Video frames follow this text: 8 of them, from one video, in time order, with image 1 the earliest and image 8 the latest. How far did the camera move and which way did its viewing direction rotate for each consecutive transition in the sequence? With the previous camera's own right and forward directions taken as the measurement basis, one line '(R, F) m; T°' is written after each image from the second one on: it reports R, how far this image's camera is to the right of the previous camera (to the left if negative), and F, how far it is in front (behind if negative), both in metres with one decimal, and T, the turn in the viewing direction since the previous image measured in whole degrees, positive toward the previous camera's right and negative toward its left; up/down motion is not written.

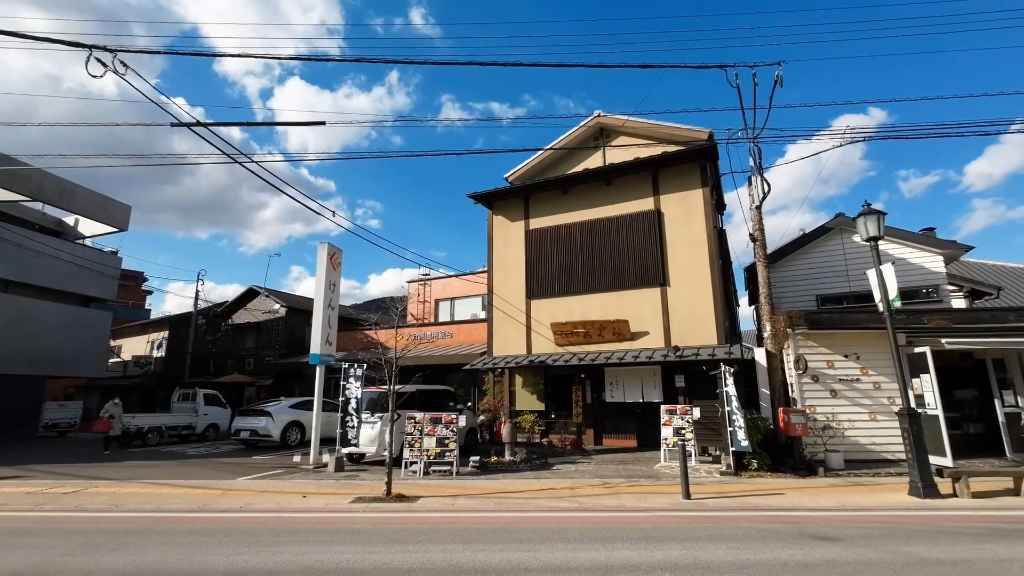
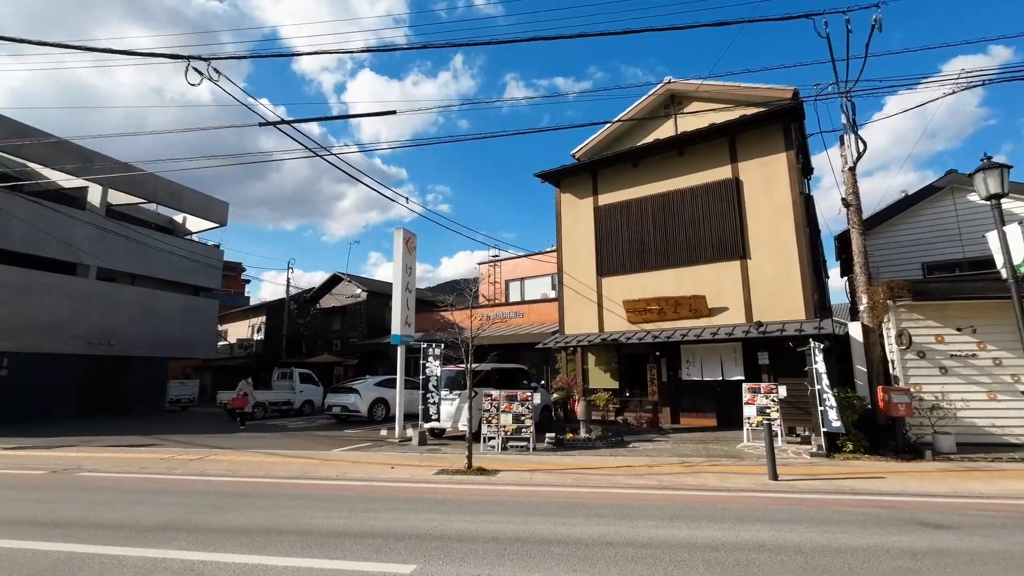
(0.0, 0.0) m; -8°
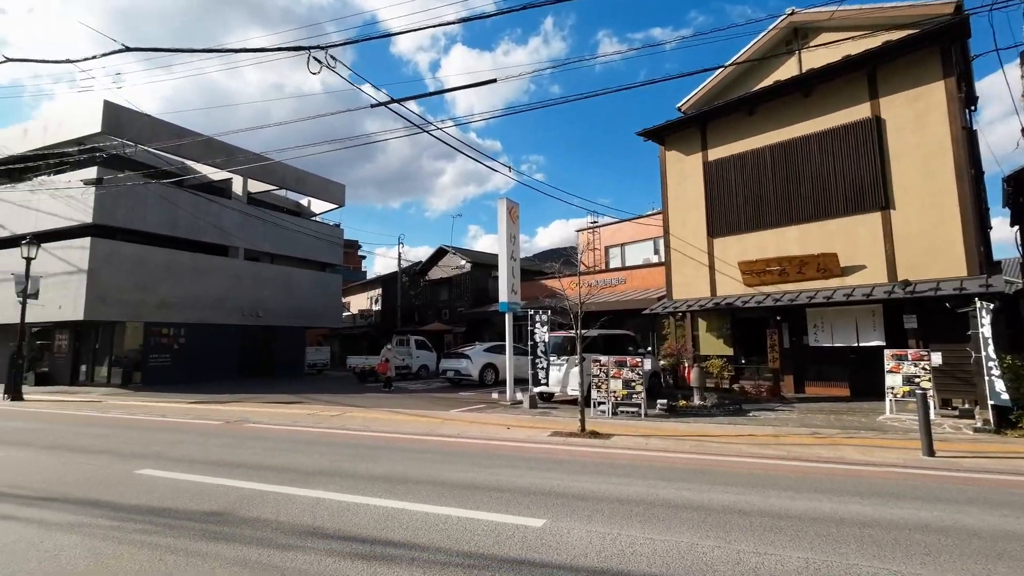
(-0.2, 0.0) m; -11°
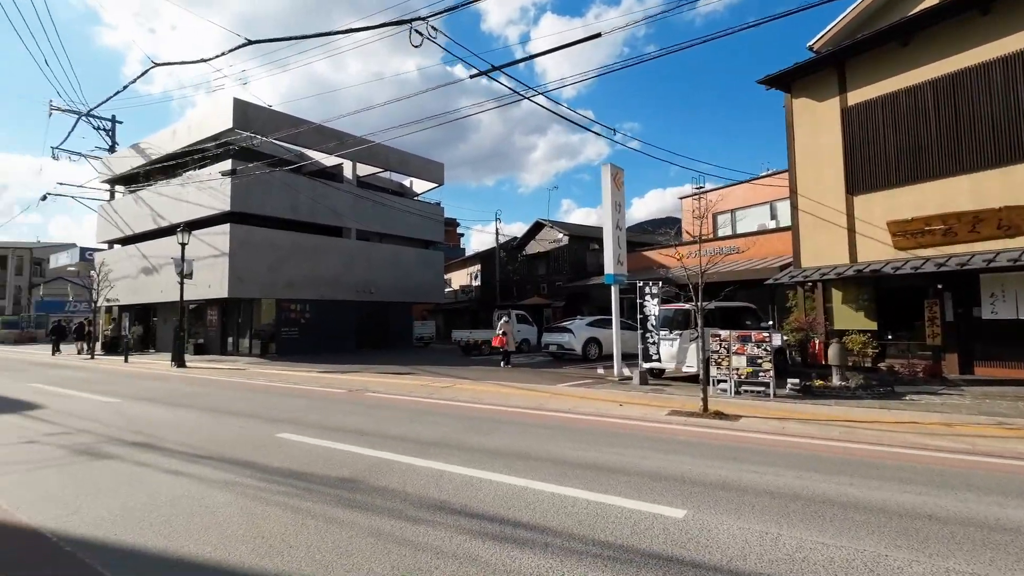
(-0.3, +0.4) m; -11°
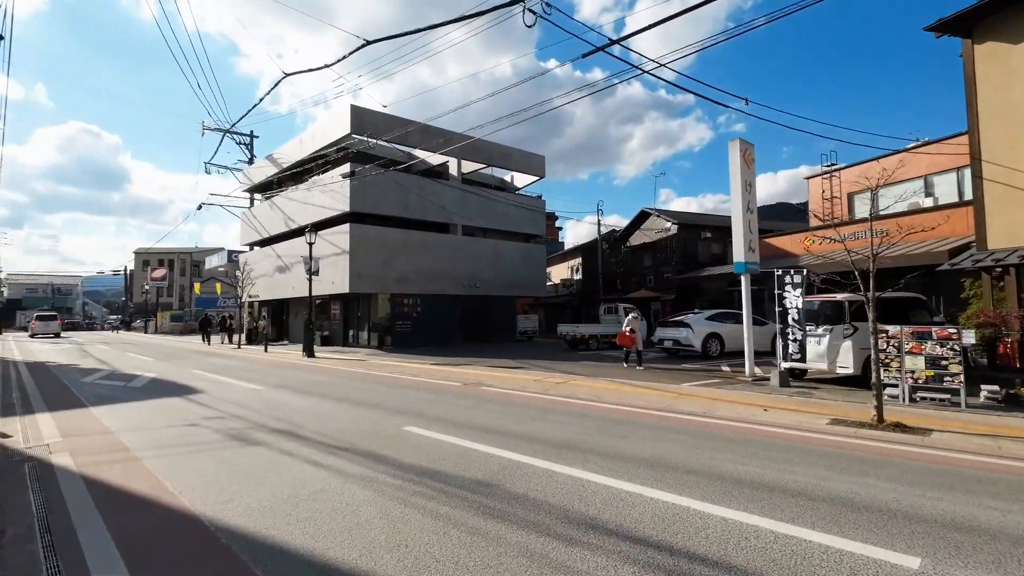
(-0.5, +0.5) m; -11°
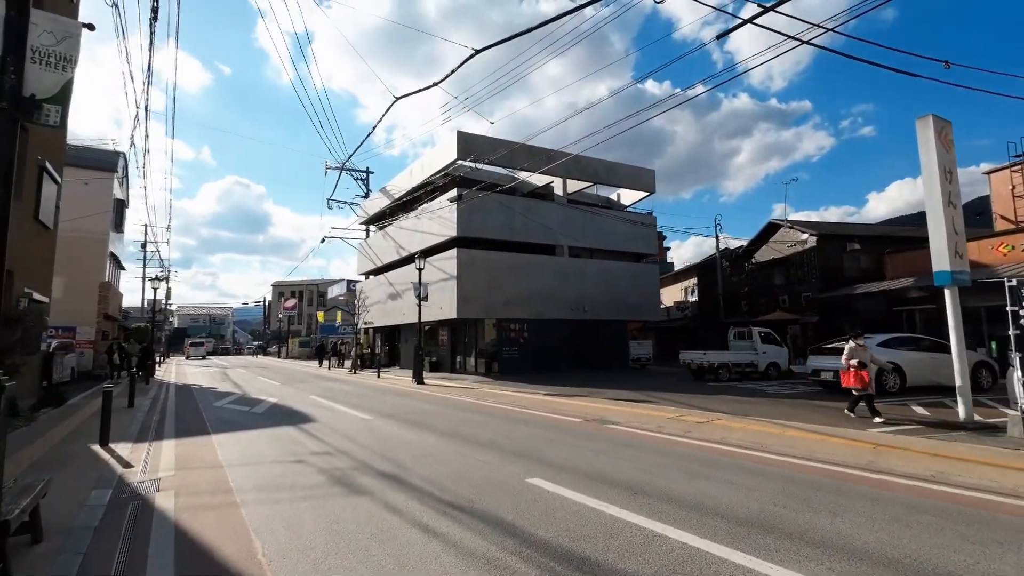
(-0.6, +1.4) m; -12°
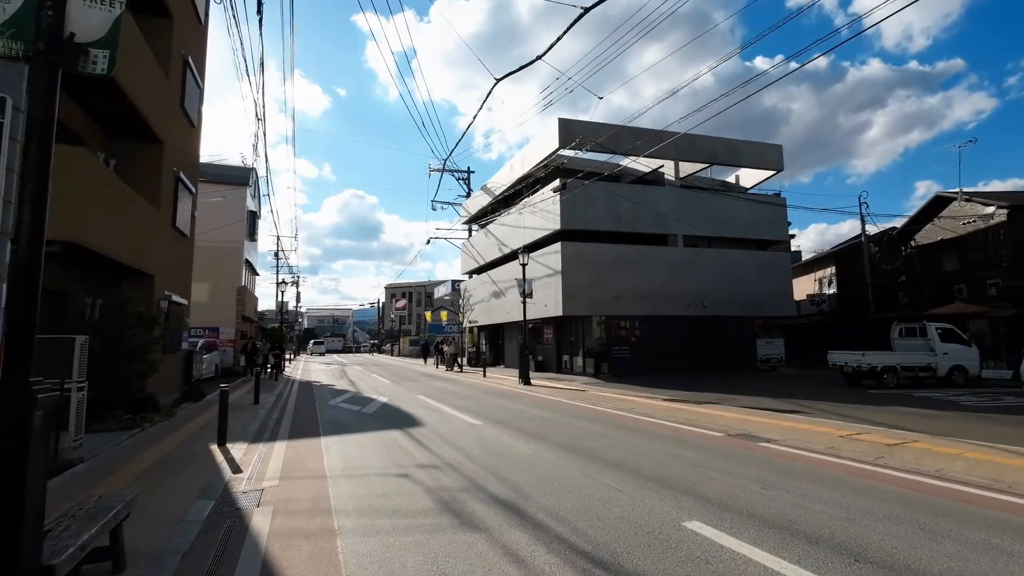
(-0.4, +1.3) m; -12°
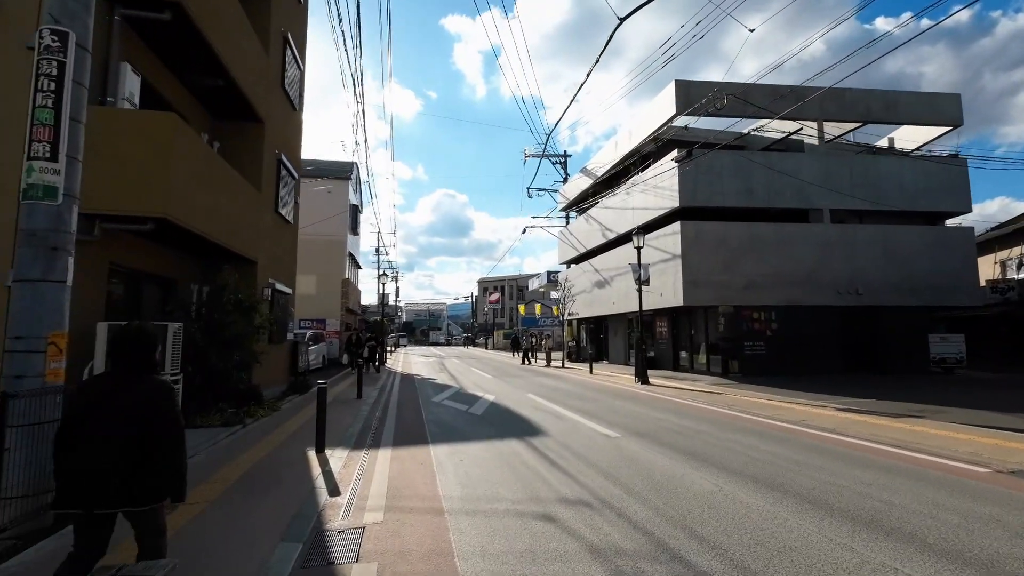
(-0.9, +2.0) m; -10°
